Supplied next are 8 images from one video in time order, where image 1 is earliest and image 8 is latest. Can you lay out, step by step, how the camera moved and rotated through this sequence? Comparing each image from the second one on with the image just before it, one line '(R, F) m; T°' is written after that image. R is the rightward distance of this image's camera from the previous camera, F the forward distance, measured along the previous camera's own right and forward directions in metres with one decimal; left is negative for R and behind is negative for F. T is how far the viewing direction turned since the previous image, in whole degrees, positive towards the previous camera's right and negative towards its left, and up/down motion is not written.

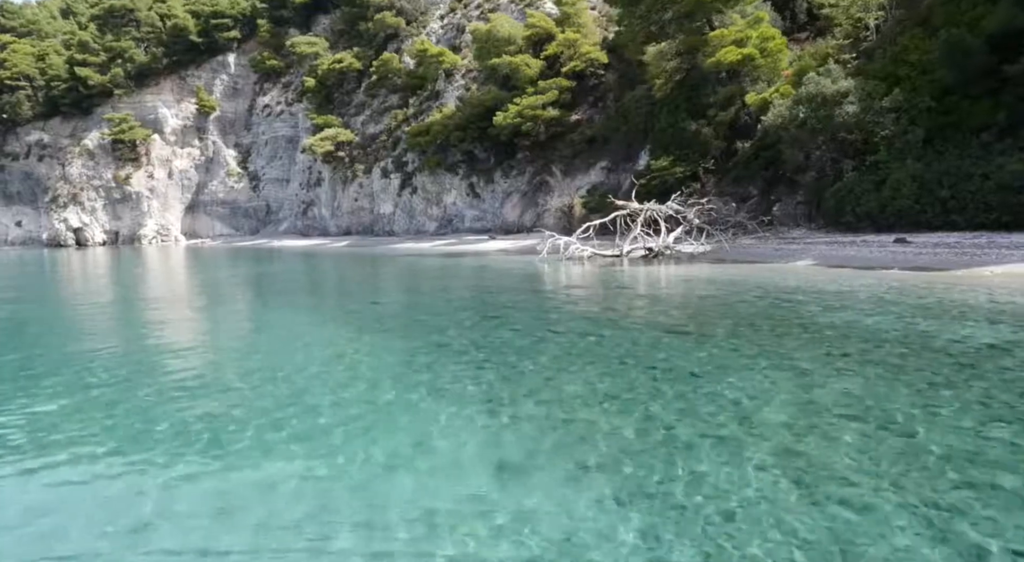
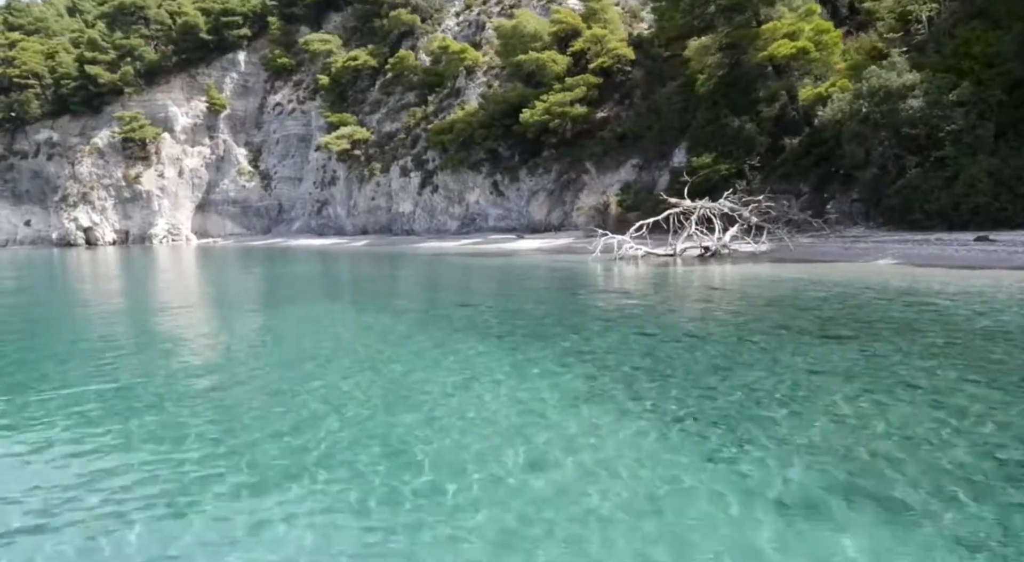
(-1.4, +0.6) m; 0°
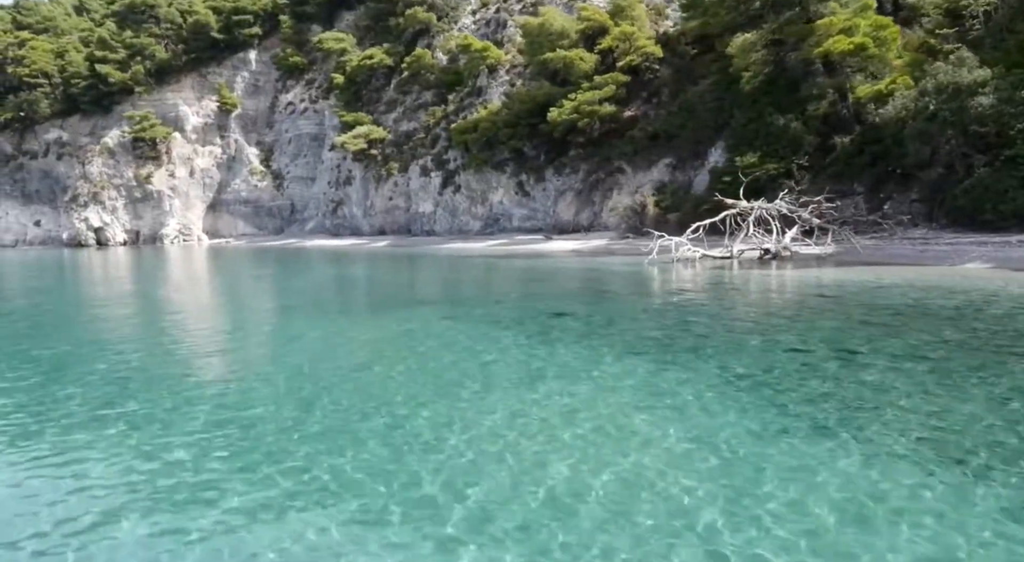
(-1.3, +0.6) m; 0°
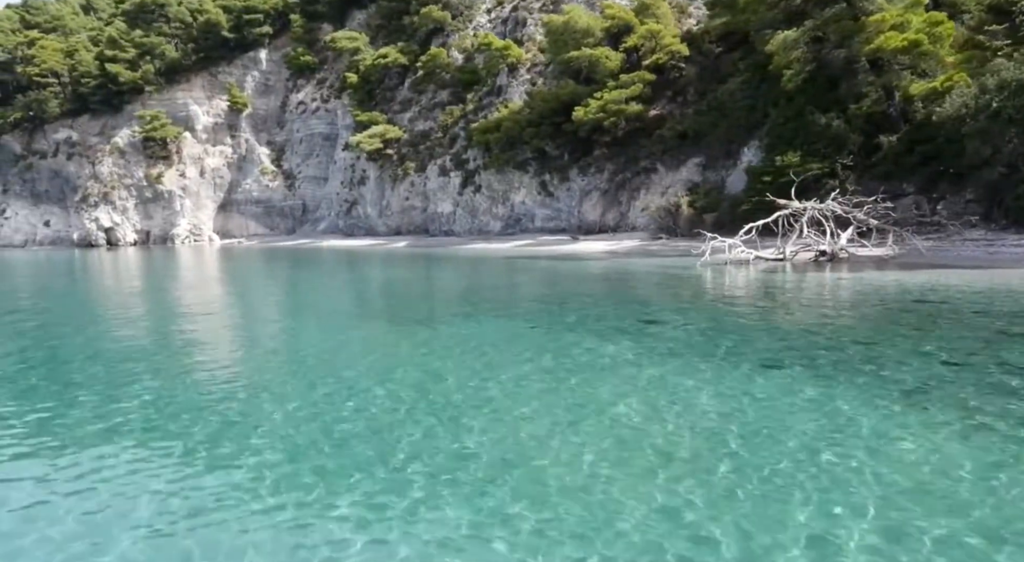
(-1.2, +0.5) m; 0°
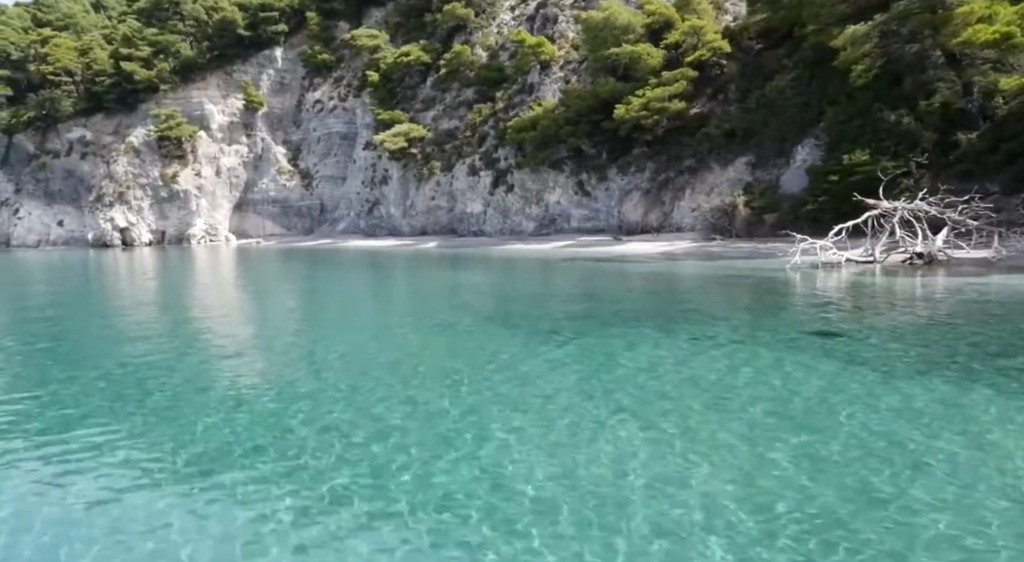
(-1.9, +0.8) m; 0°
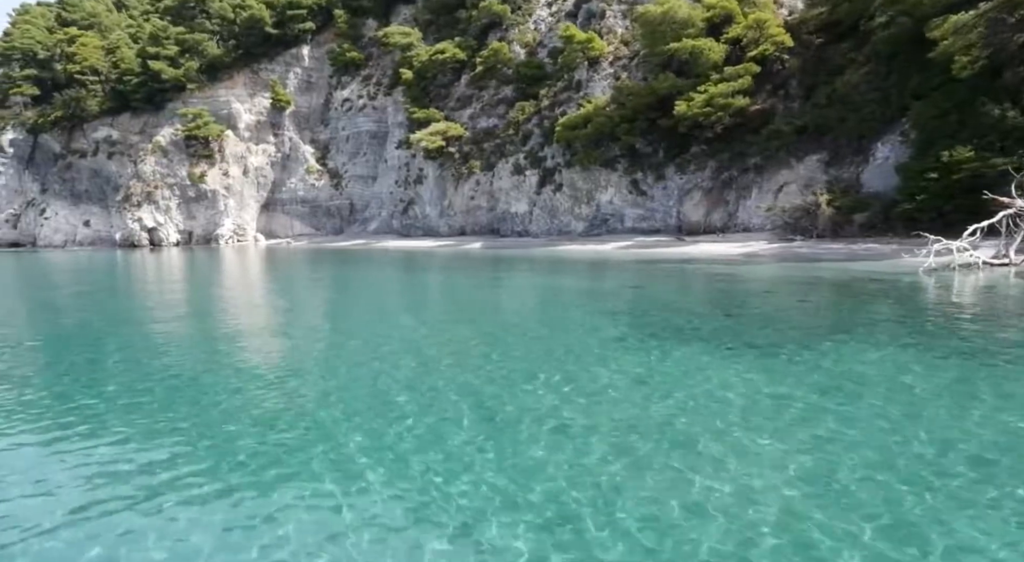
(-2.3, +1.0) m; -1°
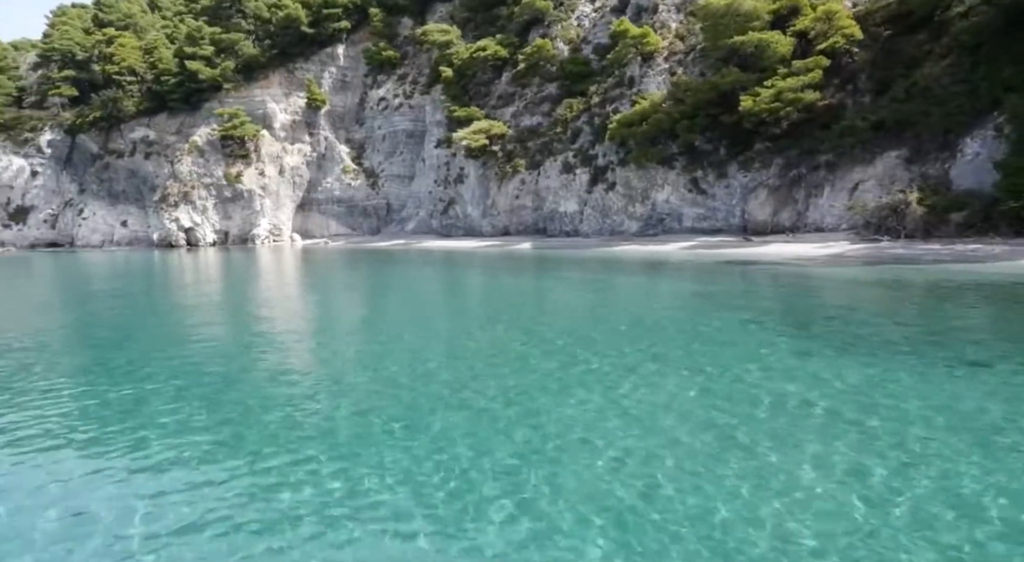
(-1.8, +1.0) m; -2°
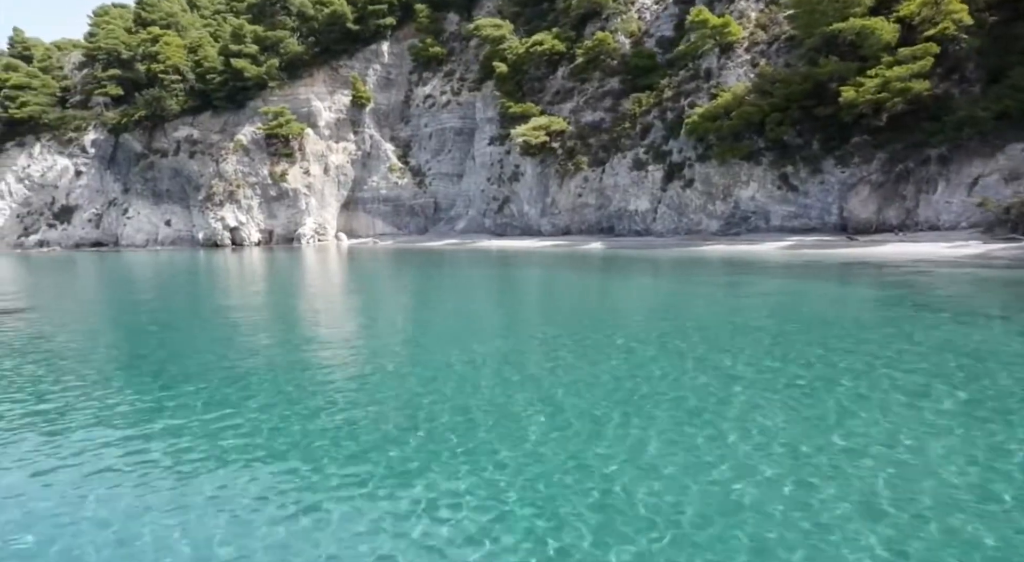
(-2.8, +1.6) m; -2°
